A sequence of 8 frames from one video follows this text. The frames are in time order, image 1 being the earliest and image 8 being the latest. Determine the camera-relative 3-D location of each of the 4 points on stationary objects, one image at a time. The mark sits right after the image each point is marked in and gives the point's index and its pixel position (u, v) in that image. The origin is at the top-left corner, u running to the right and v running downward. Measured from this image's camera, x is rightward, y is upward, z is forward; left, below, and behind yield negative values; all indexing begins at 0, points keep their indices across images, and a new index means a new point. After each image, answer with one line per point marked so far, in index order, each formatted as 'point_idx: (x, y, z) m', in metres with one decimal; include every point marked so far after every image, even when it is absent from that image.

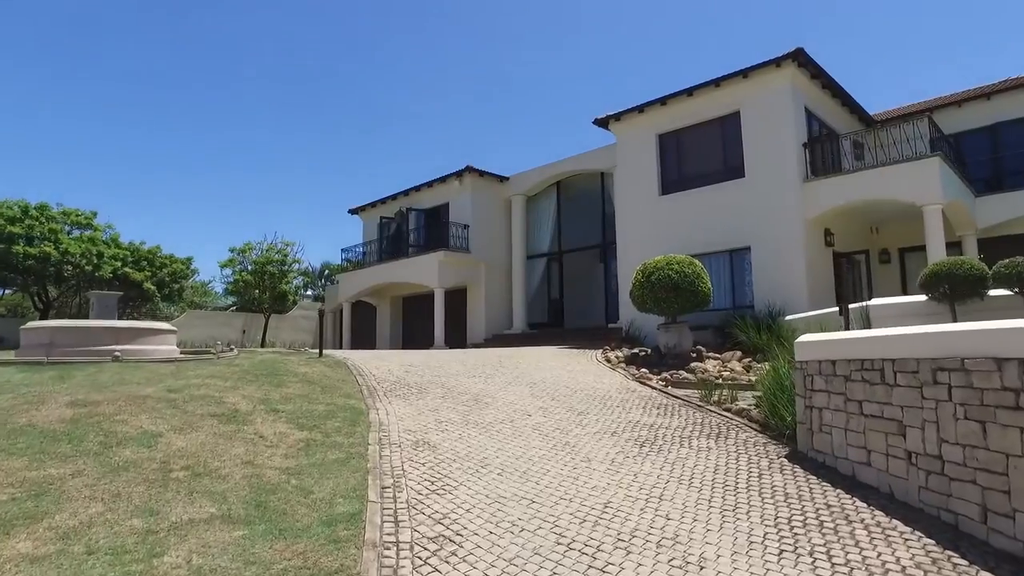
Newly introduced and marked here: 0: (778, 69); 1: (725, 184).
0: (+5.9, +4.8, +15.0) m
1: (+5.0, +2.4, +15.9) m
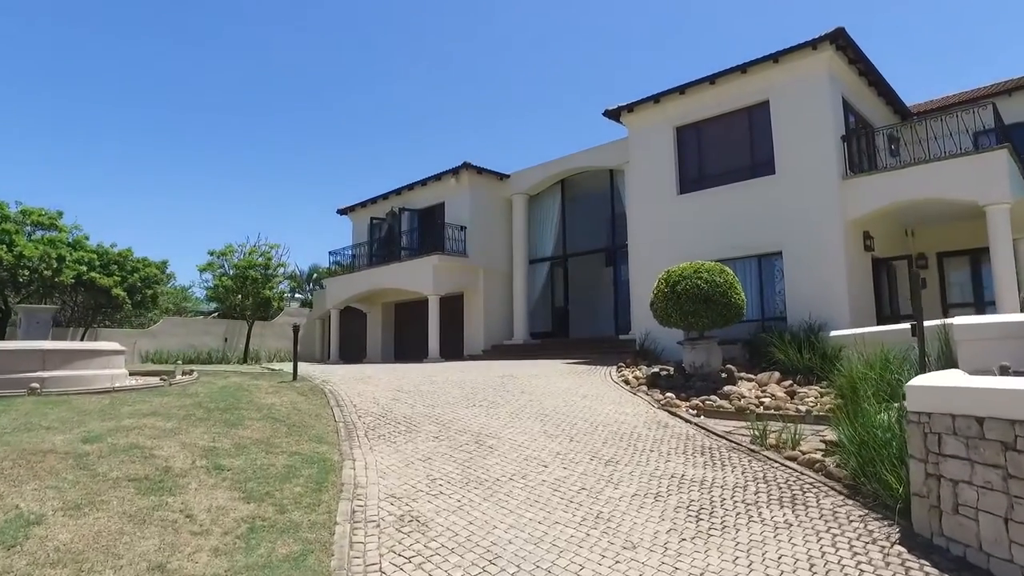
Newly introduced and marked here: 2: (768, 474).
0: (+6.0, +4.6, +13.4) m
1: (+5.1, +2.2, +14.3) m
2: (+2.3, -1.7, +6.3) m
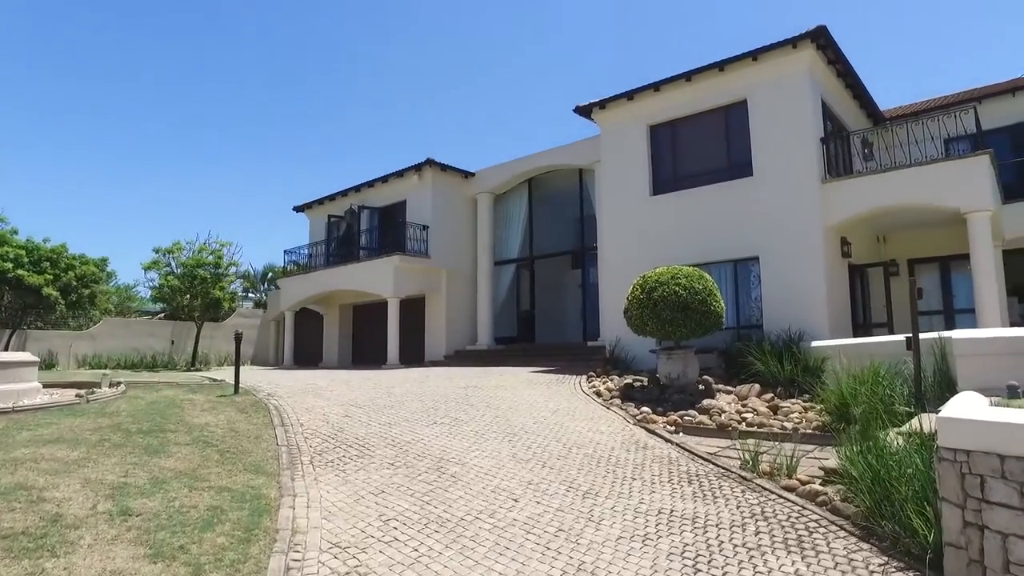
0: (+5.4, +4.5, +13.0) m
1: (+4.4, +2.1, +13.8) m
2: (+2.1, -1.8, +5.6) m
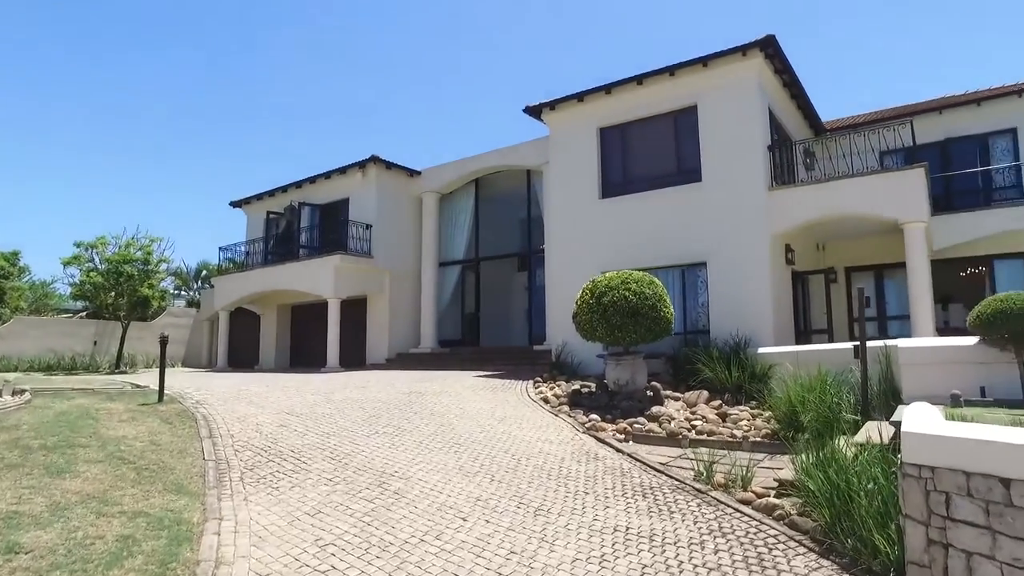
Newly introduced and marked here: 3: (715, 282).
0: (+4.4, +4.4, +13.0) m
1: (+3.3, +2.0, +13.8) m
2: (+1.7, -1.9, +5.4) m
3: (+3.9, +0.1, +13.1) m
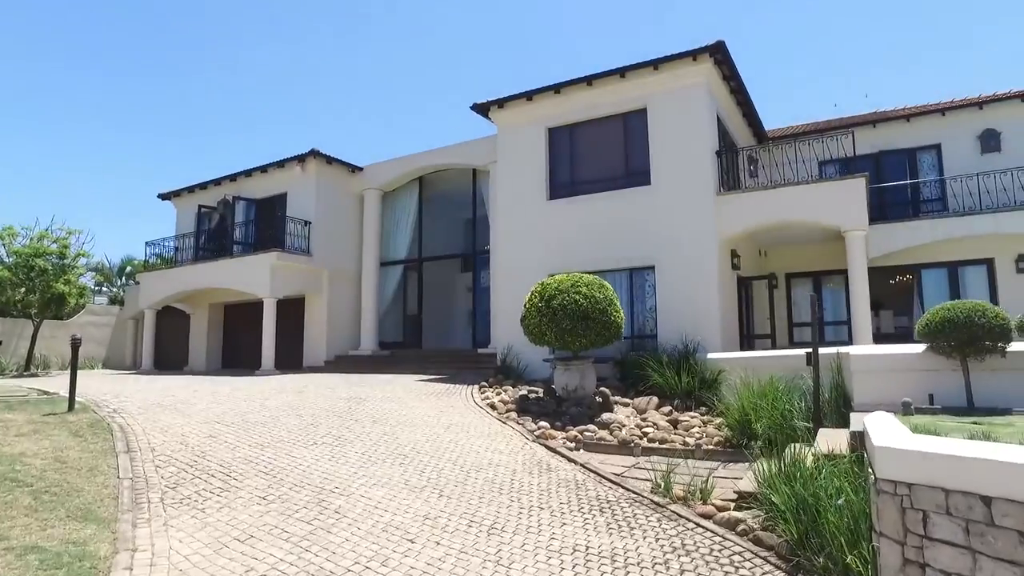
0: (+3.5, +4.3, +13.0) m
1: (+2.3, +1.9, +13.7) m
2: (+1.3, -1.9, +5.1) m
3: (+2.9, 0.0, +13.1) m
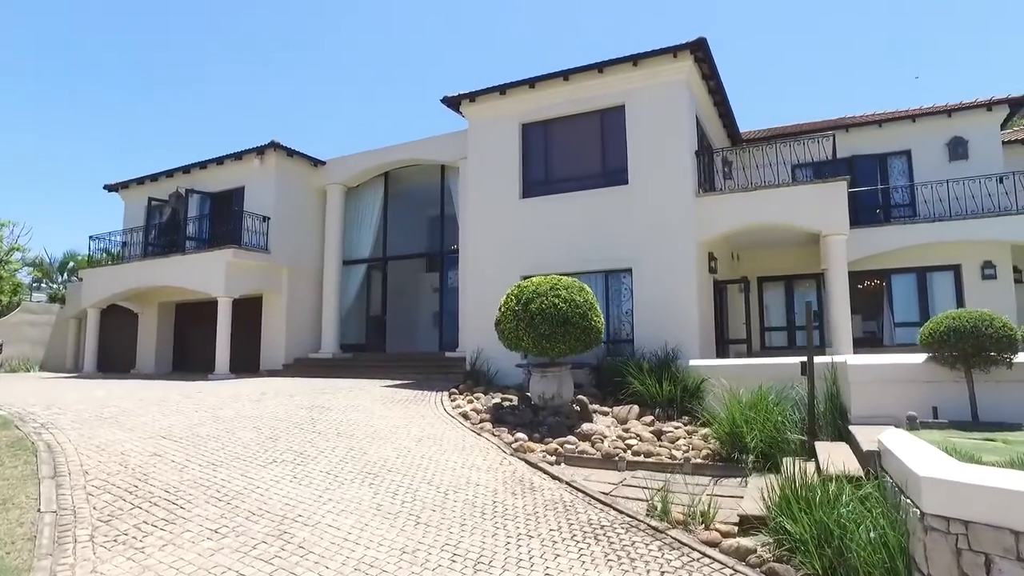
0: (+3.0, +4.2, +12.6) m
1: (+1.8, +1.9, +13.2) m
2: (+1.2, -2.0, +4.6) m
3: (+2.4, 0.0, +12.6) m
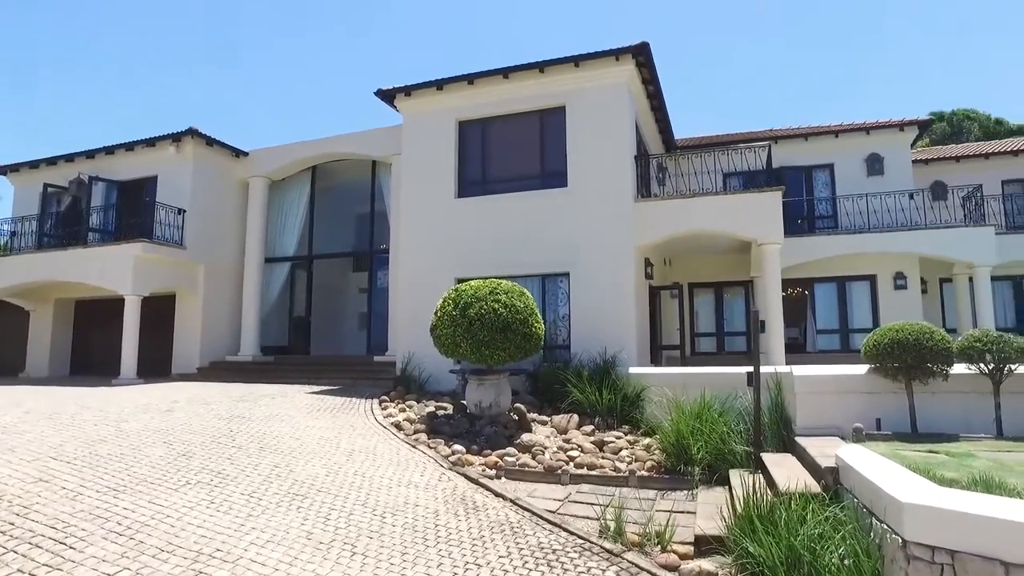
0: (+1.9, +4.1, +12.5) m
1: (+0.6, +1.8, +12.9) m
2: (+0.9, -2.0, +4.3) m
3: (+1.2, -0.1, +12.4) m
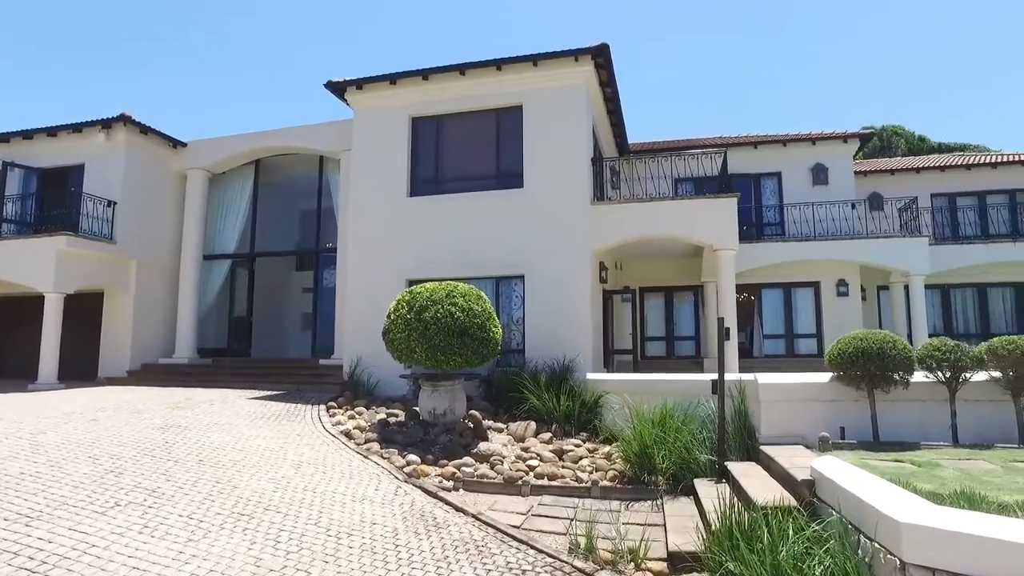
0: (+1.1, +4.1, +12.3) m
1: (-0.3, +1.8, +12.6) m
2: (+0.7, -2.1, +4.1) m
3: (+0.4, -0.2, +12.2) m
